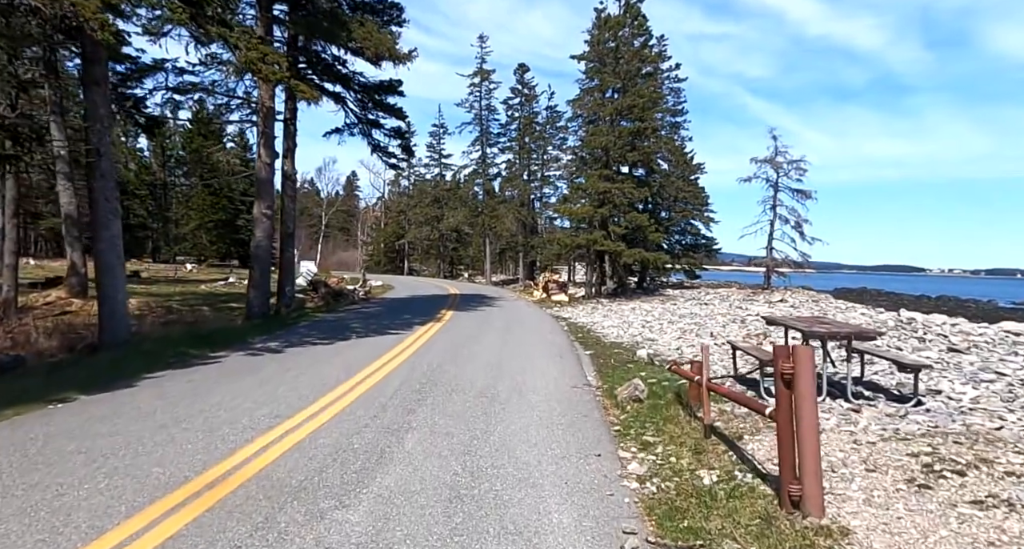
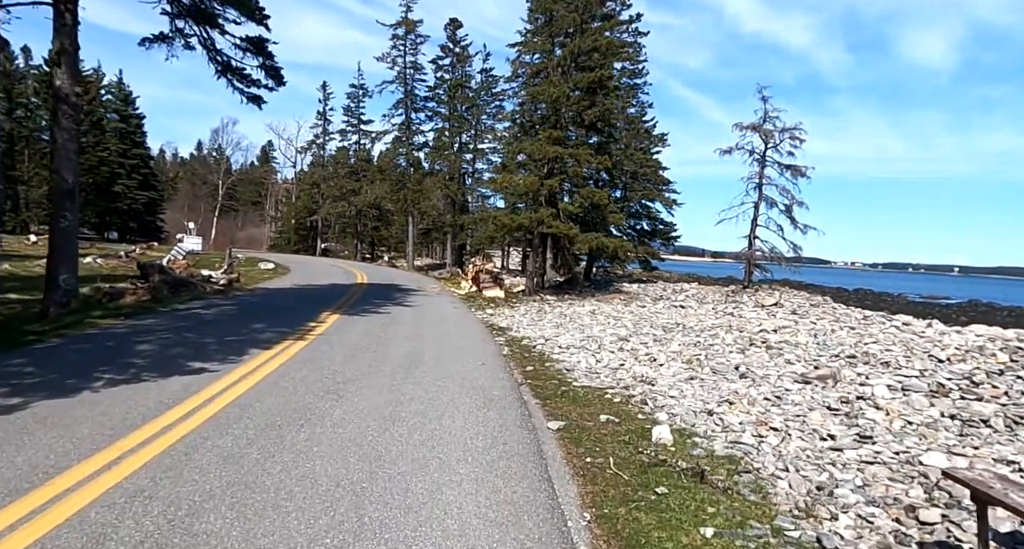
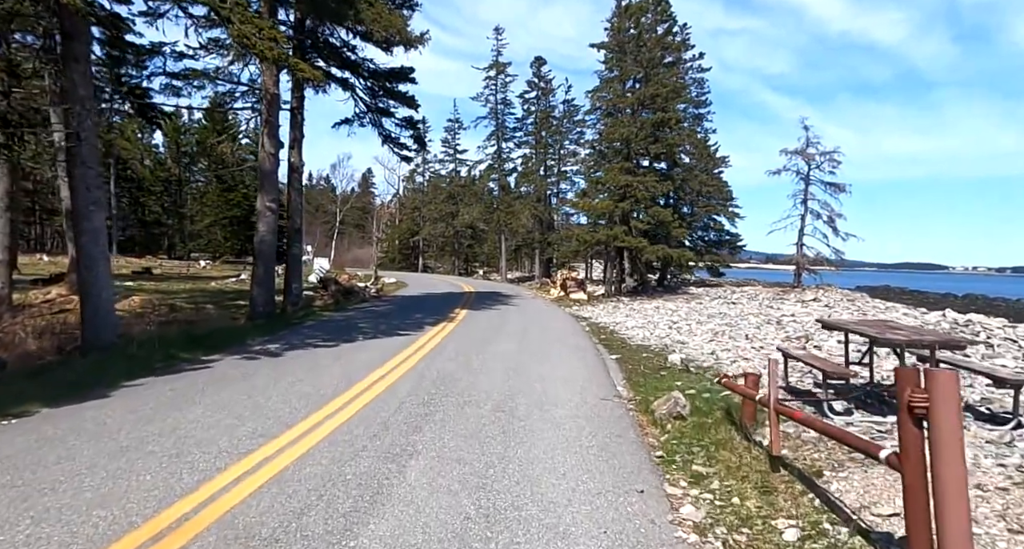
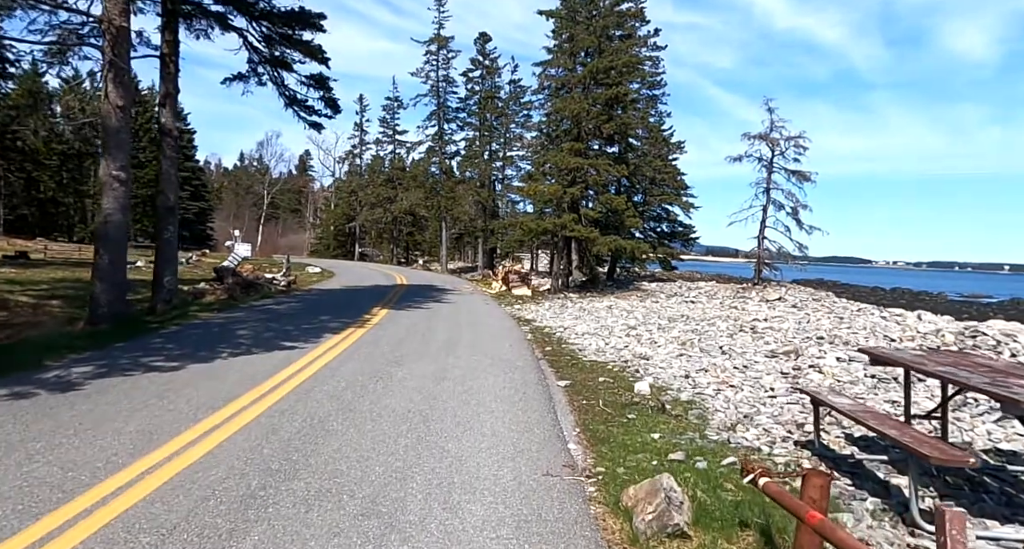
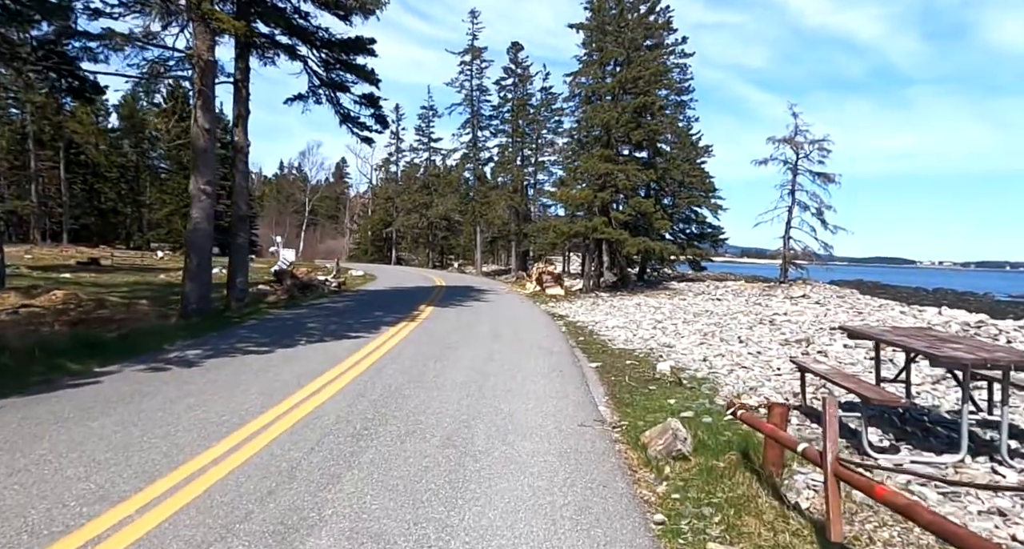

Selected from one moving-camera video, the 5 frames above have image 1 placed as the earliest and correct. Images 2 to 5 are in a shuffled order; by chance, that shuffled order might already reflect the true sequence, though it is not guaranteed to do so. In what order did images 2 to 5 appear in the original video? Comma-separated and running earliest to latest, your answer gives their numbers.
3, 5, 4, 2
